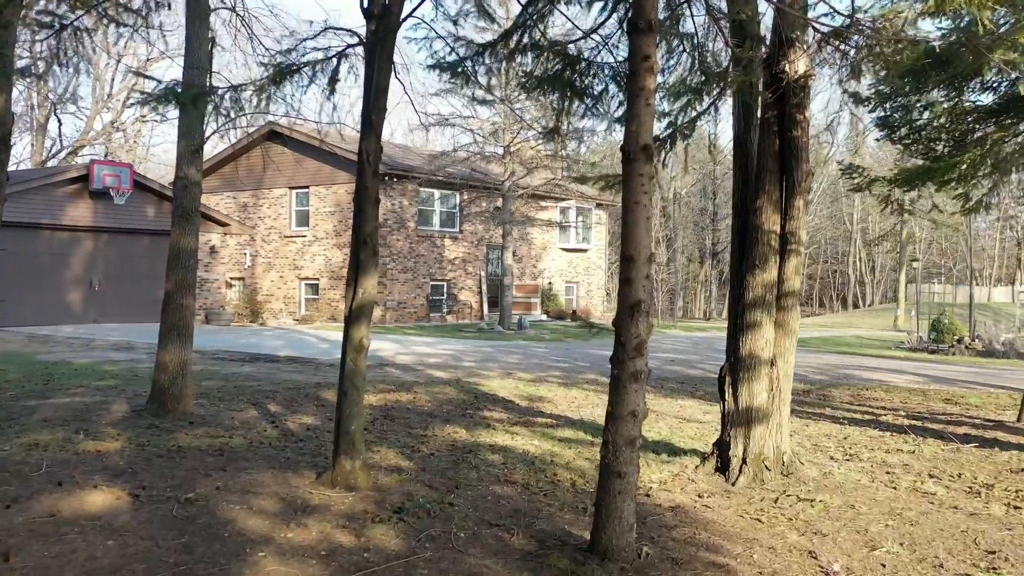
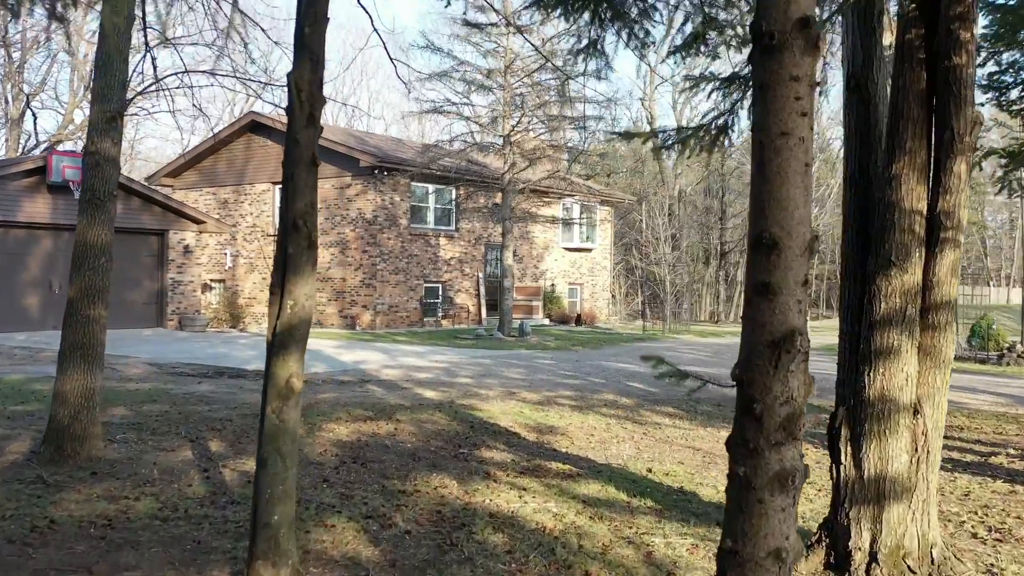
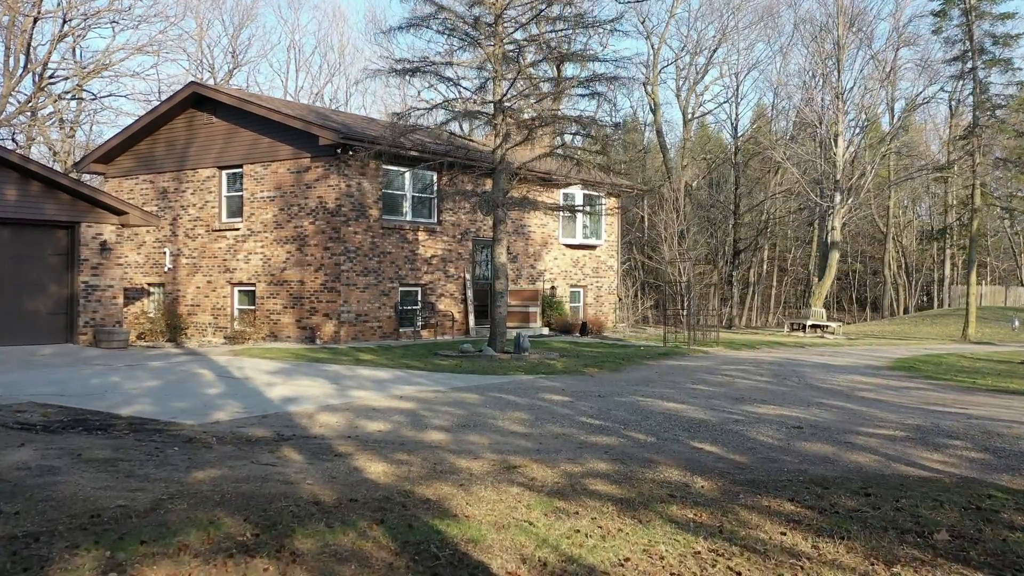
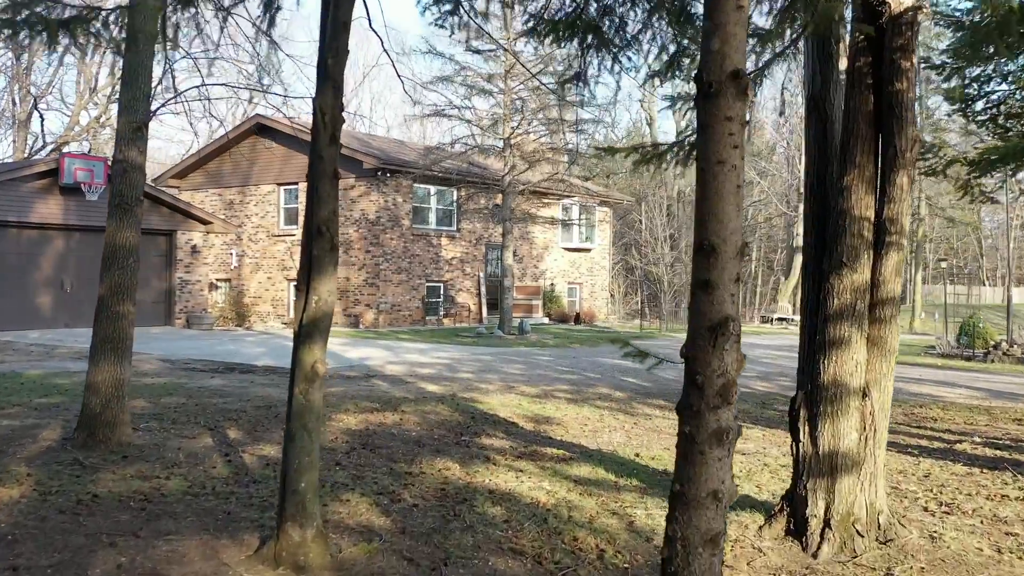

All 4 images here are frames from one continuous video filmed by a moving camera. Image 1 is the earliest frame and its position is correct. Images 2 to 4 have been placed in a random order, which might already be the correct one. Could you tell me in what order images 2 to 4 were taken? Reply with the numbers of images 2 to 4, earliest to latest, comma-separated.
4, 2, 3
